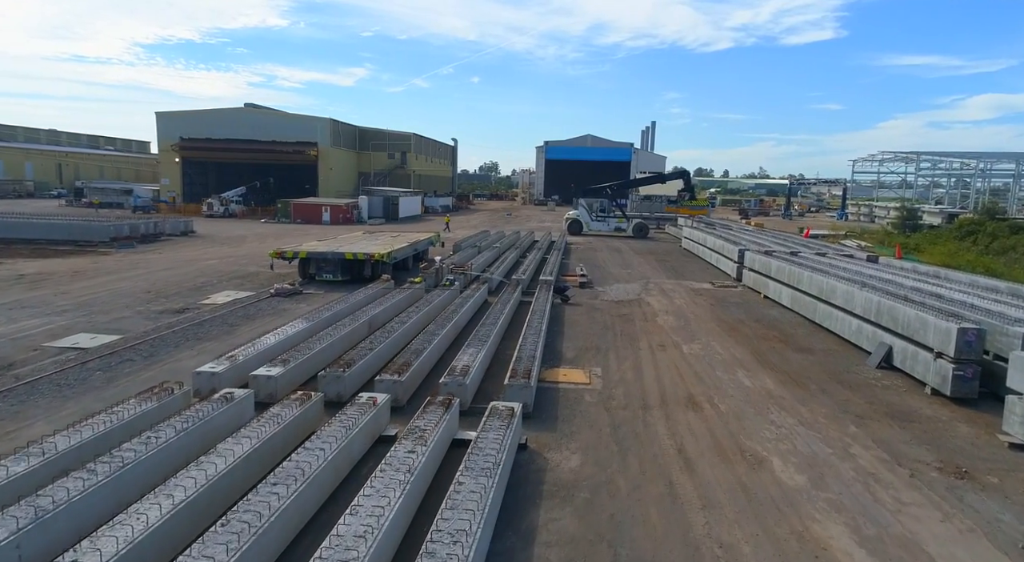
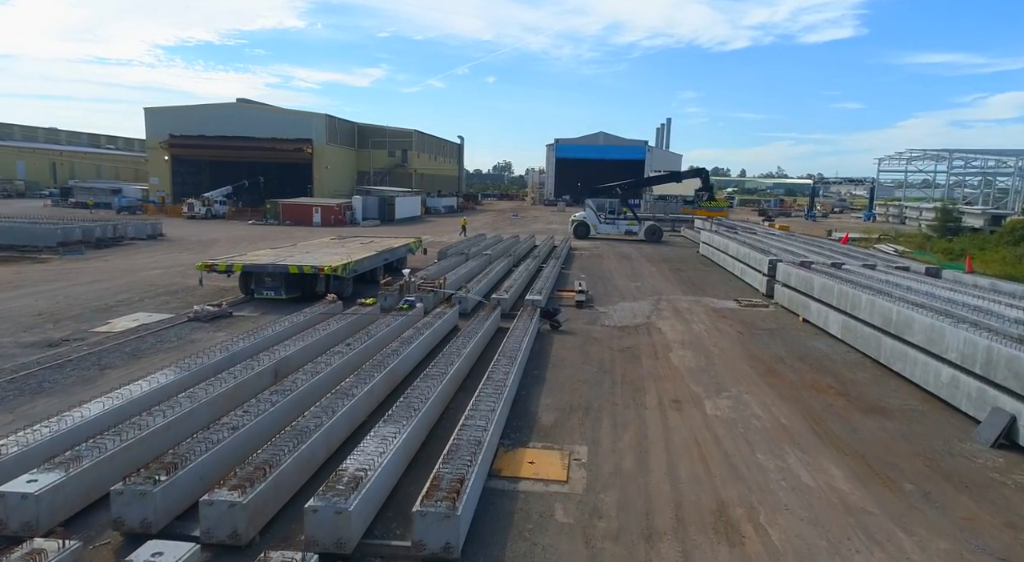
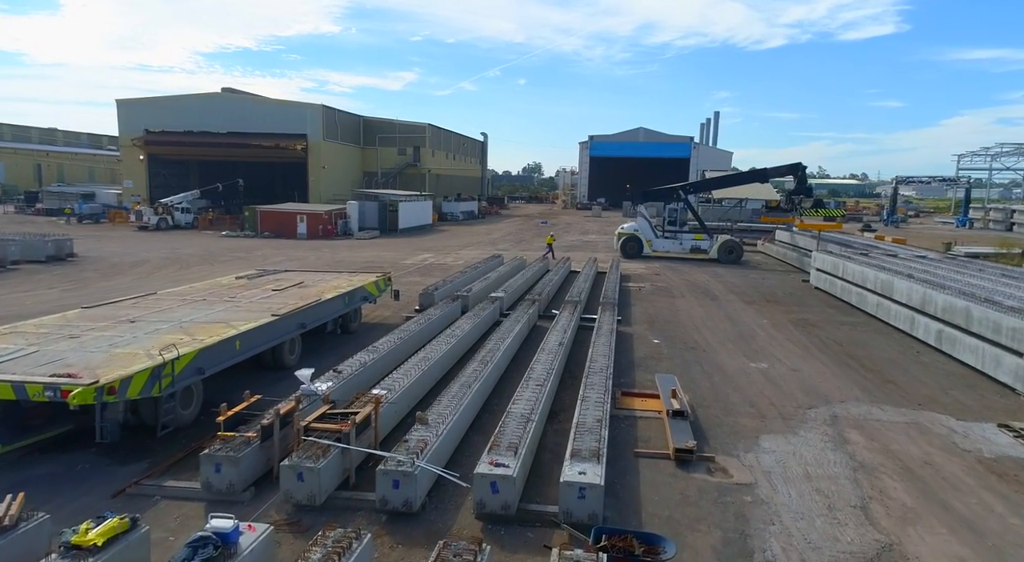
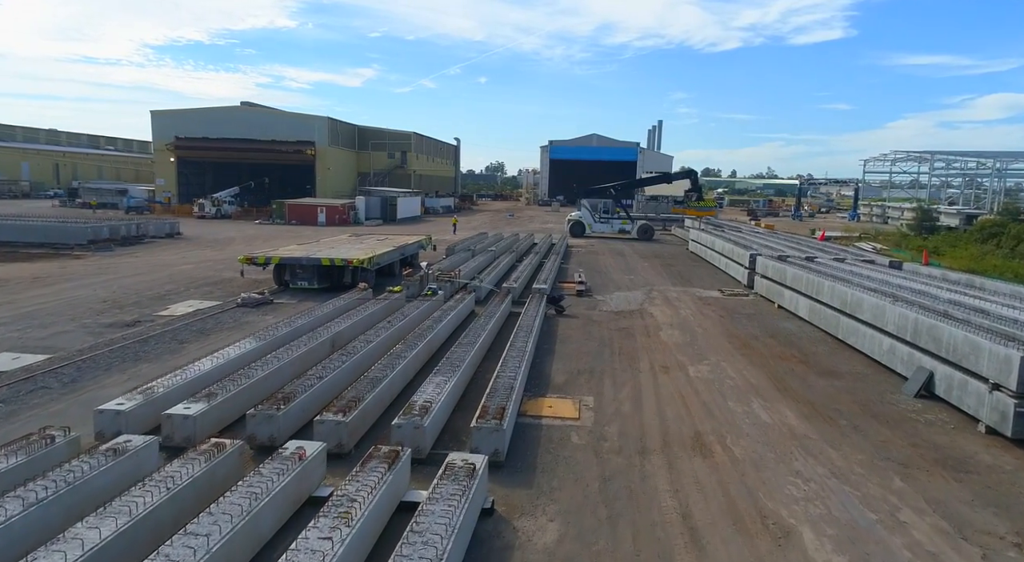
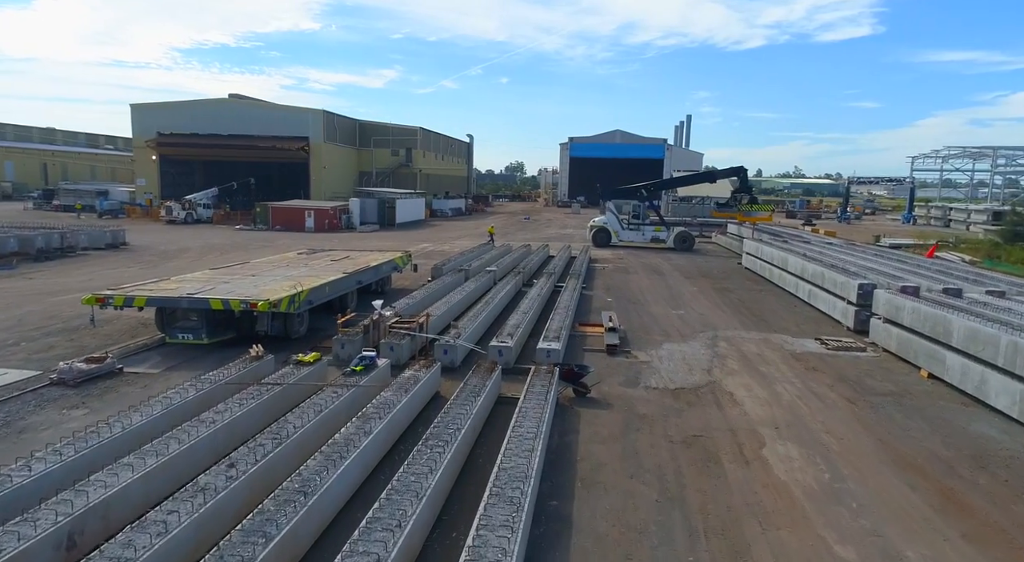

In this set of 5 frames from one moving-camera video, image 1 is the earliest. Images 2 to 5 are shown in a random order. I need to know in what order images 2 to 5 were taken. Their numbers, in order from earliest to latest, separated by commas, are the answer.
4, 2, 5, 3
